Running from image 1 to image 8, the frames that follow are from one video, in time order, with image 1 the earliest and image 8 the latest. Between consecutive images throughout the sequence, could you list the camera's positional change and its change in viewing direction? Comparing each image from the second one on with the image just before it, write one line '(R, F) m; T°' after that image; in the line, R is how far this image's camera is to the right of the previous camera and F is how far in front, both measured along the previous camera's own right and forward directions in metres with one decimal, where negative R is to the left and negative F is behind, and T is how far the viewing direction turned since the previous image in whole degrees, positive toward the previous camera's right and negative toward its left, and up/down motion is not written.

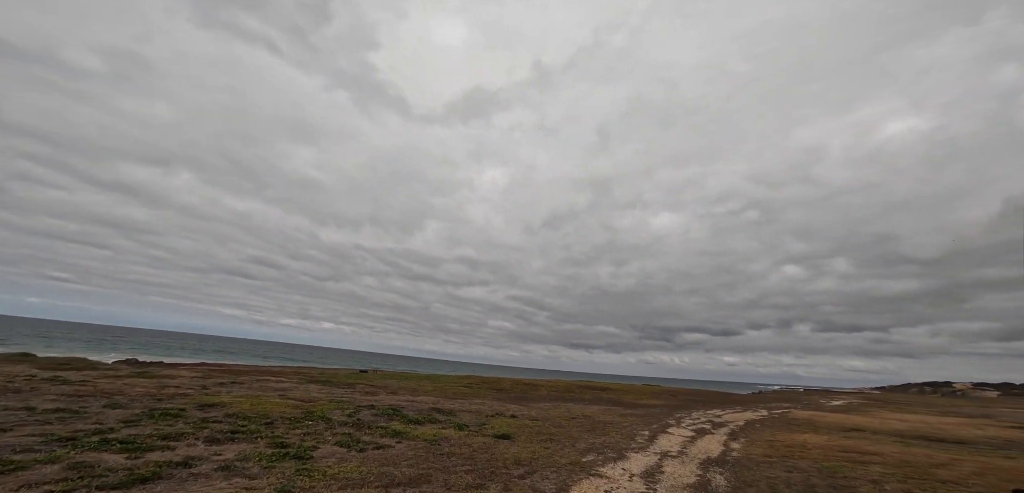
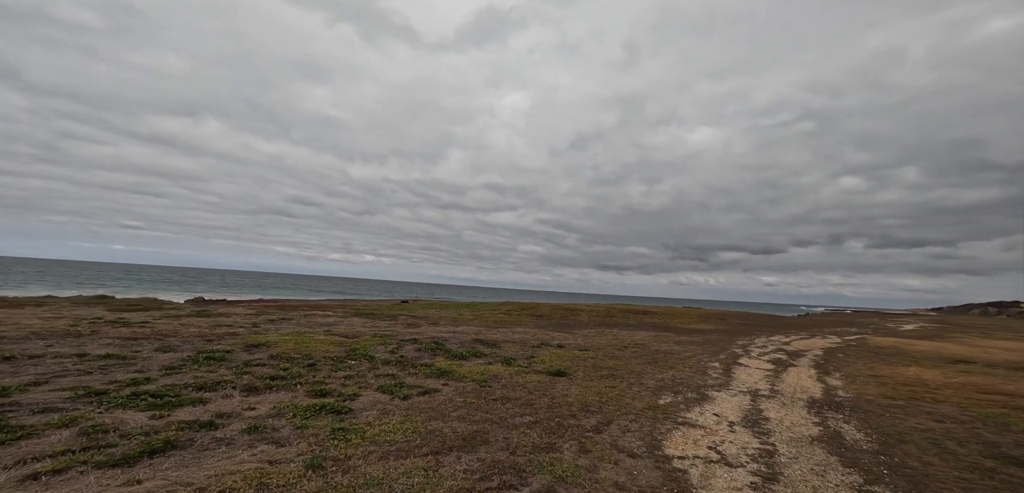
(-0.7, +2.7) m; -5°
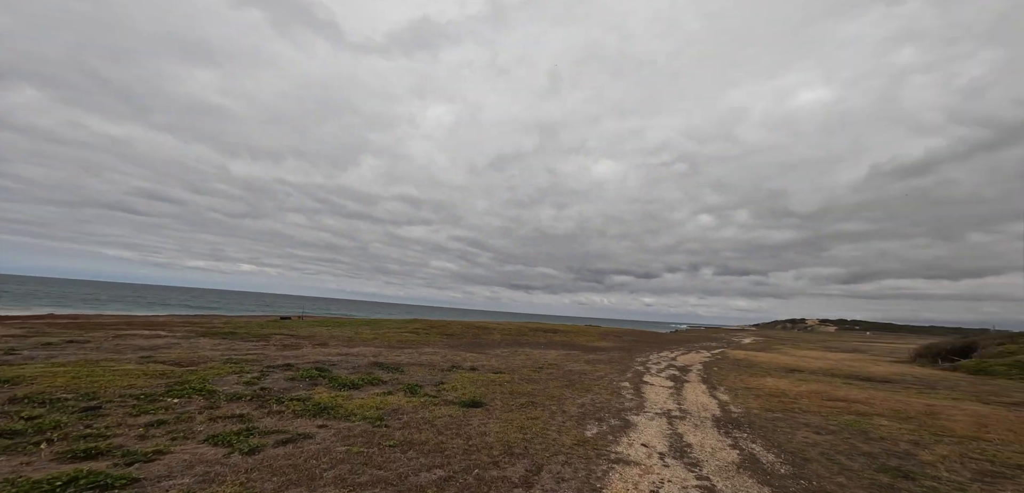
(-0.3, +2.0) m; +14°
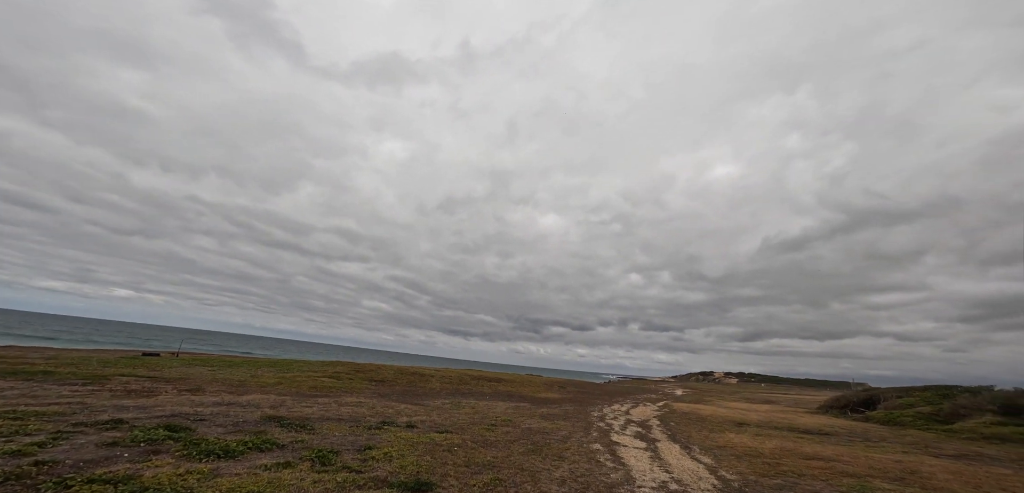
(-0.8, +3.3) m; +9°
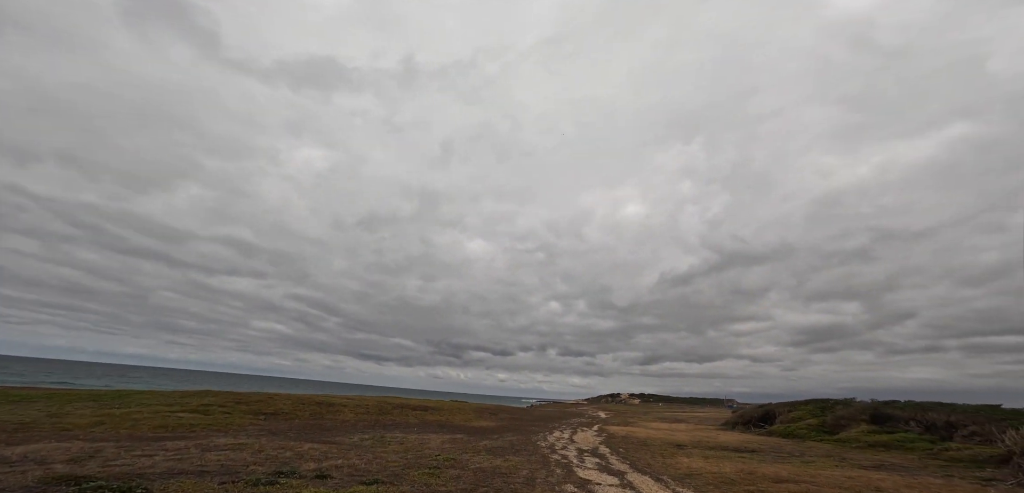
(-1.2, +3.5) m; +11°
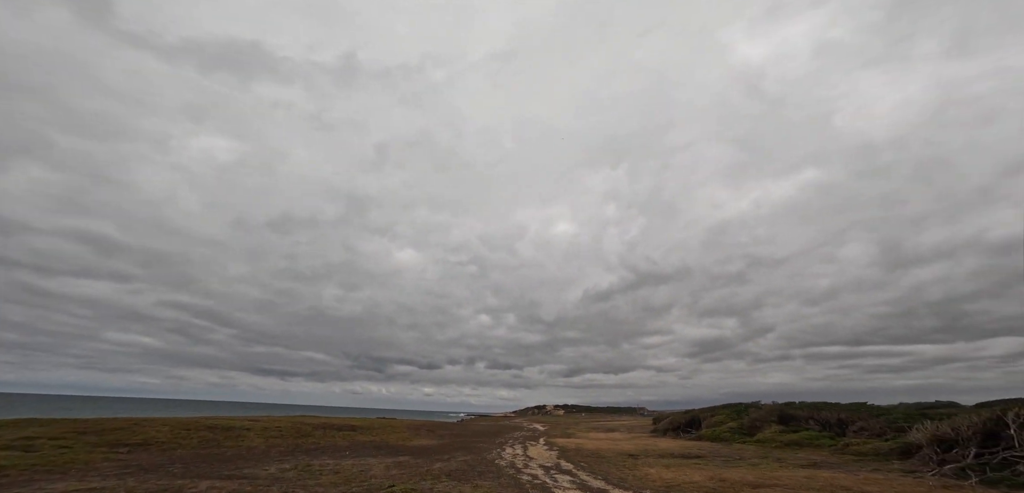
(-1.6, +2.7) m; +10°
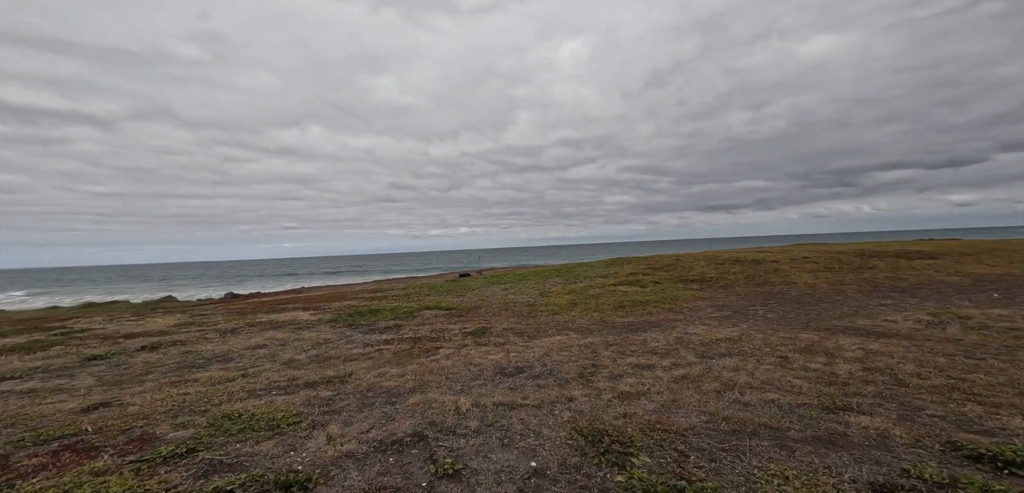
(-9.9, +6.8) m; -59°
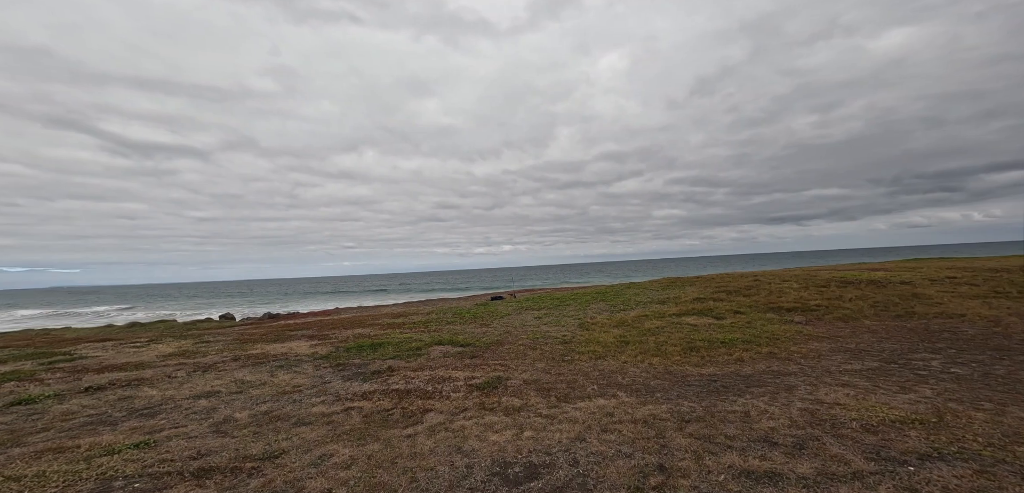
(+1.2, +8.2) m; -7°
